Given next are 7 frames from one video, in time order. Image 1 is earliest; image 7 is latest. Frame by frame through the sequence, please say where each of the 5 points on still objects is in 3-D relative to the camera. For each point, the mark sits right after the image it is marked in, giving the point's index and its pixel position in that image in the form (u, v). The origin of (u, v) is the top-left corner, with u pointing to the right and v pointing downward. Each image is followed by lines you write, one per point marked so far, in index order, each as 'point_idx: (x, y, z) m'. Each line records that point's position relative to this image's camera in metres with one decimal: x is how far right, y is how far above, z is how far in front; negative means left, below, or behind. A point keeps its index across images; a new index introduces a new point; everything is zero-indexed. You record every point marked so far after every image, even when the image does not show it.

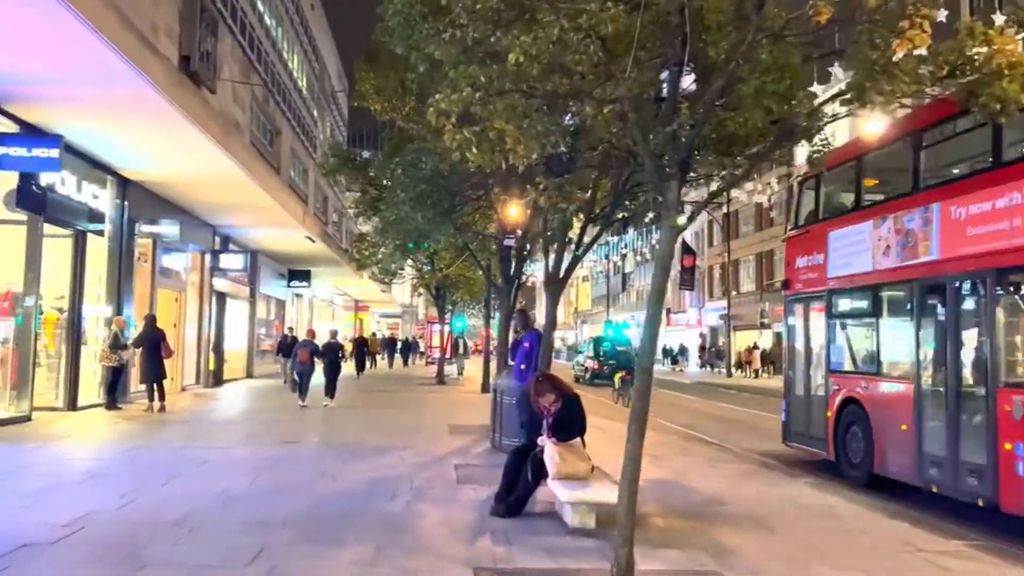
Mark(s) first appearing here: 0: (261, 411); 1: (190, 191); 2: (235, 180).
0: (-5.8, -2.9, +19.7) m
1: (-7.5, +2.3, +19.6) m
2: (-6.2, +2.4, +19.2) m
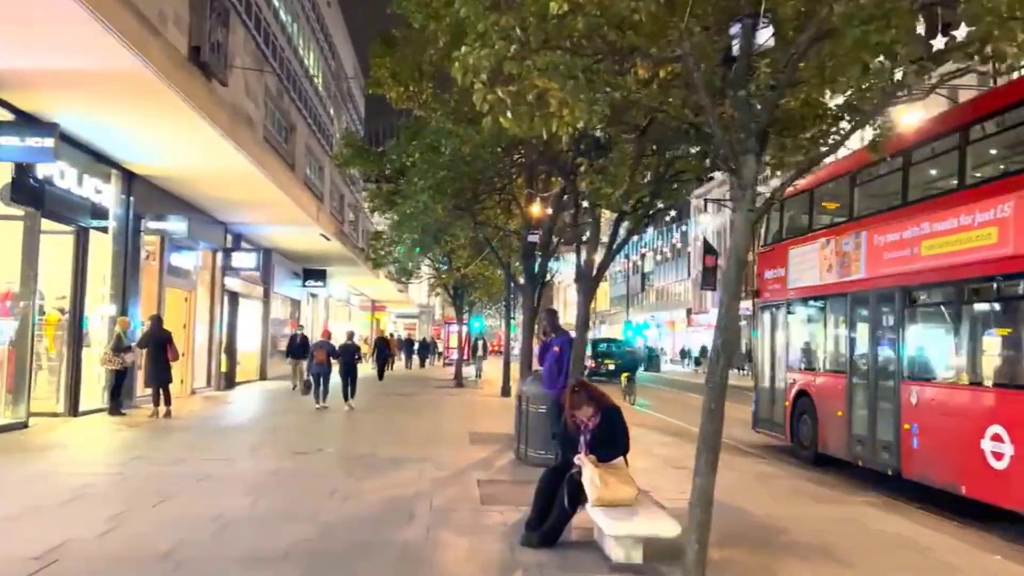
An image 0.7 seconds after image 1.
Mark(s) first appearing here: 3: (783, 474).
0: (-5.3, -2.9, +18.9) m
1: (-7.0, +2.3, +18.8) m
2: (-5.7, +2.4, +18.4) m
3: (+3.6, -2.5, +11.3) m
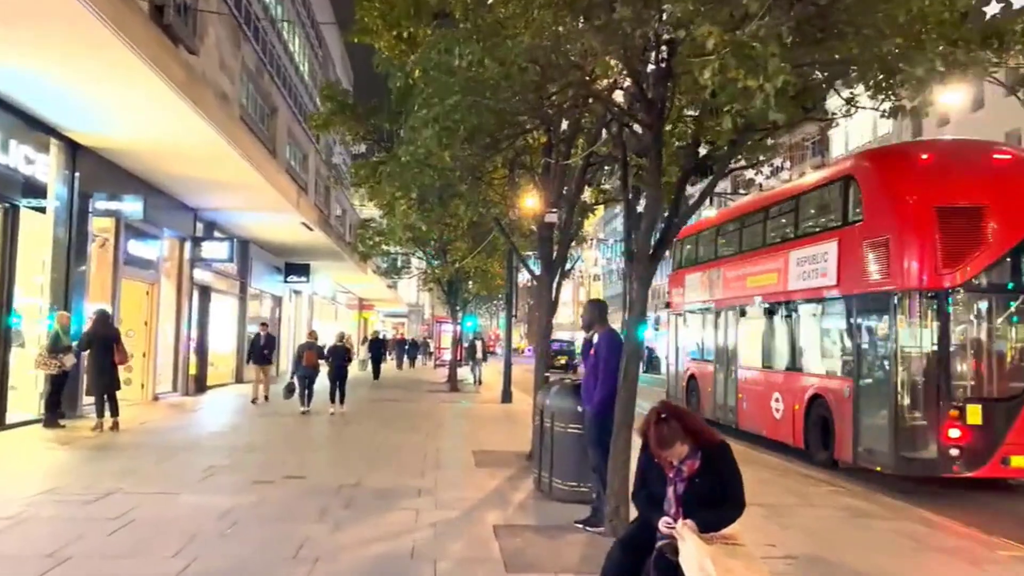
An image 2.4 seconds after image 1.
0: (-5.2, -2.7, +16.5) m
1: (-6.8, +2.4, +16.4) m
2: (-5.6, +2.6, +16.0) m
3: (+3.8, -2.4, +9.0) m
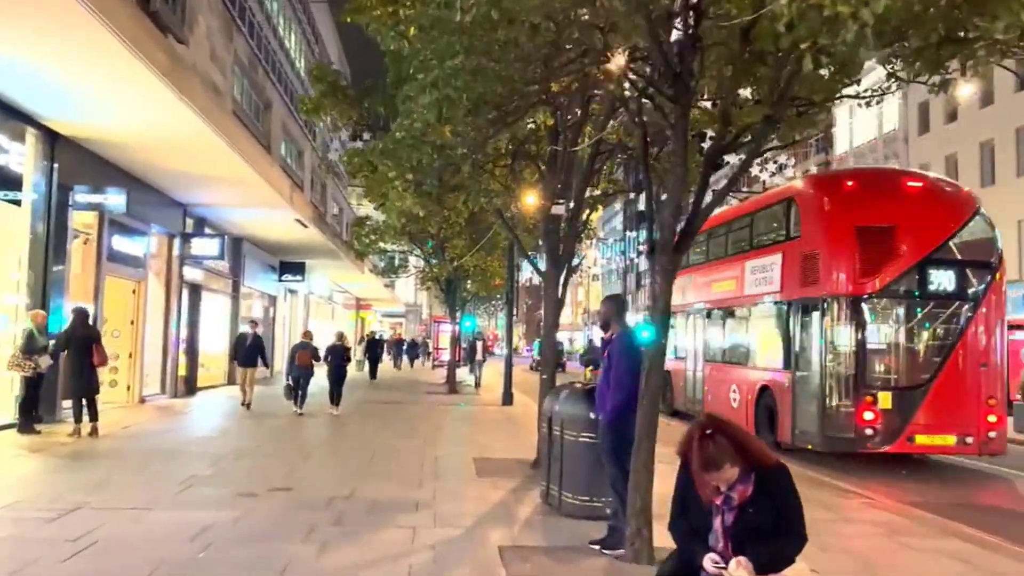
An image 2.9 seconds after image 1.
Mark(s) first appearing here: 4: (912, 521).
0: (-5.2, -2.7, +15.8) m
1: (-6.8, +2.5, +15.6) m
2: (-5.6, +2.6, +15.2) m
3: (+3.9, -2.3, +8.3) m
4: (+4.1, -2.4, +8.5) m
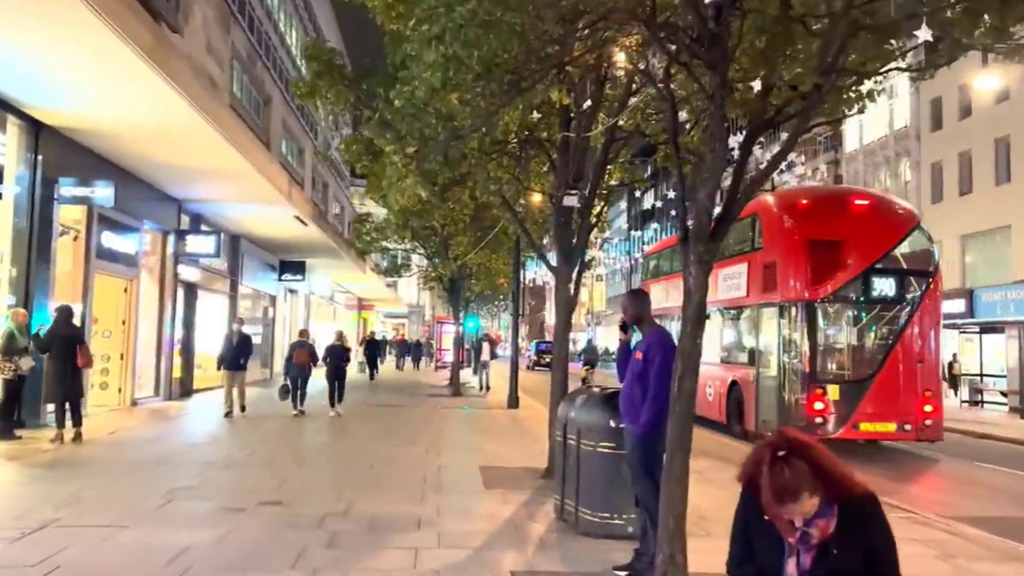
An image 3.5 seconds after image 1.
0: (-5.0, -2.6, +15.1) m
1: (-6.7, +2.5, +15.0) m
2: (-5.4, +2.7, +14.6) m
3: (+4.0, -2.3, +7.6) m
4: (+4.2, -2.3, +7.8) m
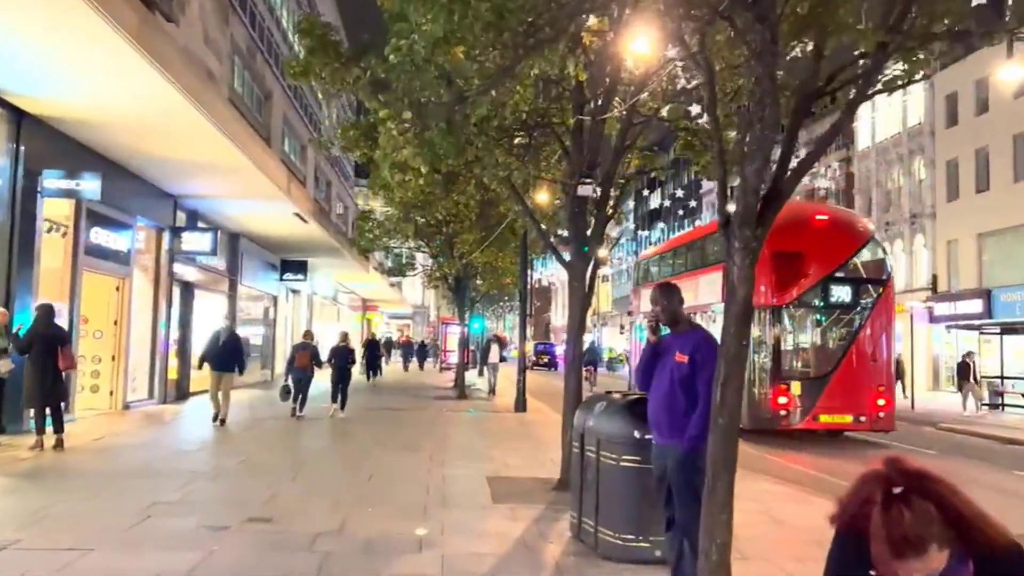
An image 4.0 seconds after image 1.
0: (-4.9, -2.6, +14.4) m
1: (-6.5, +2.5, +14.3) m
2: (-5.3, +2.7, +13.9) m
3: (+4.1, -2.2, +6.8) m
4: (+4.3, -2.3, +7.1) m
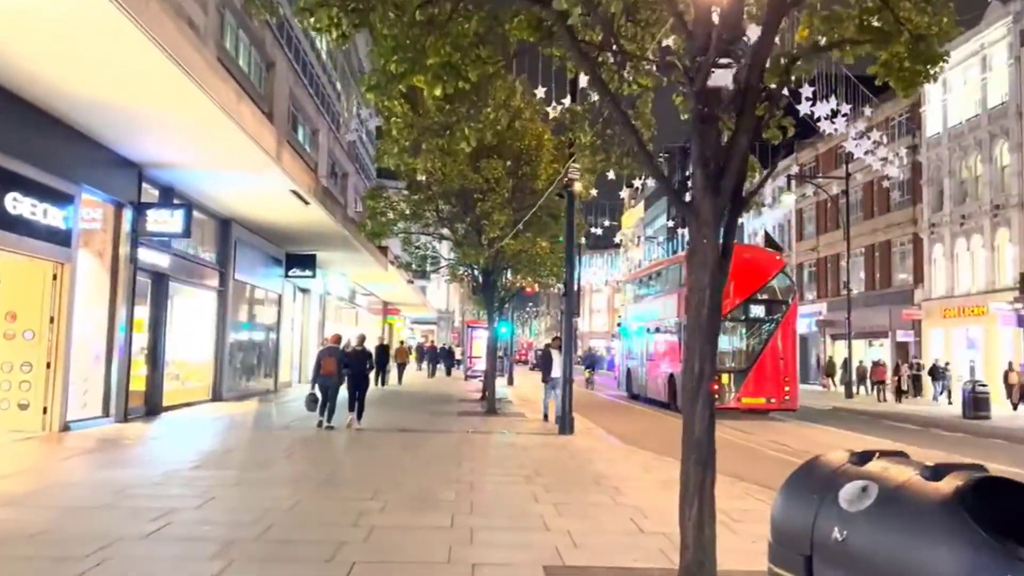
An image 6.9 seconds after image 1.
0: (-4.2, -2.4, +10.6) m
1: (-5.9, +2.8, +10.6) m
2: (-4.7, +2.9, +10.2) m
3: (+4.5, -2.0, +2.8) m
4: (+4.7, -2.0, +3.1) m
